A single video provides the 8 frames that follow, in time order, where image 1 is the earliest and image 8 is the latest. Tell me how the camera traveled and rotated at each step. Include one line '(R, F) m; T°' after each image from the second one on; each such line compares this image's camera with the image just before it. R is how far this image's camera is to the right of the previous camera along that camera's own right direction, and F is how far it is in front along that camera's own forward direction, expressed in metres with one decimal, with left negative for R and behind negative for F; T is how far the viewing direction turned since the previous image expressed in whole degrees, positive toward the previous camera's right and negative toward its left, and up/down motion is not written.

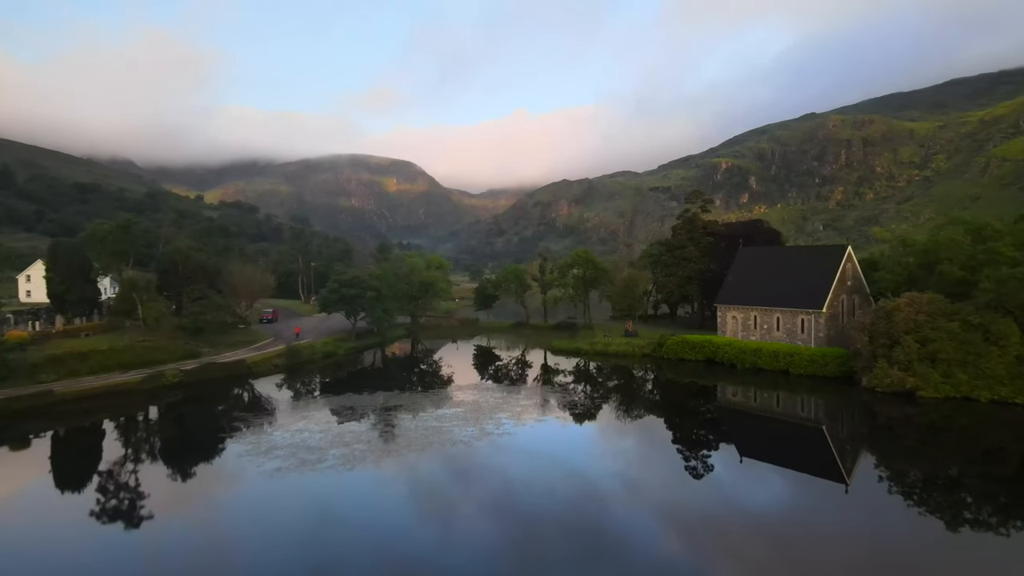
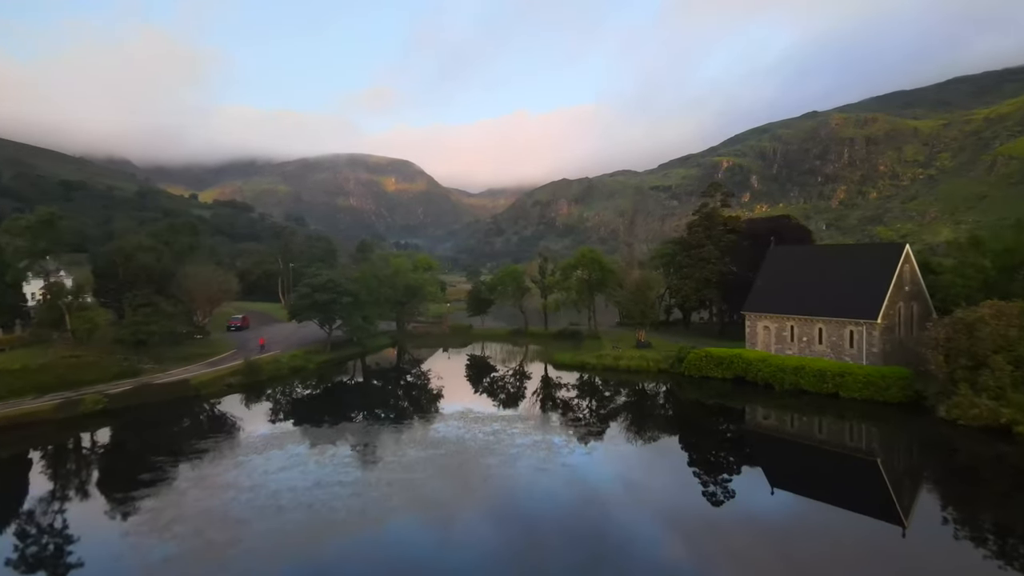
(+0.2, +5.7) m; 0°
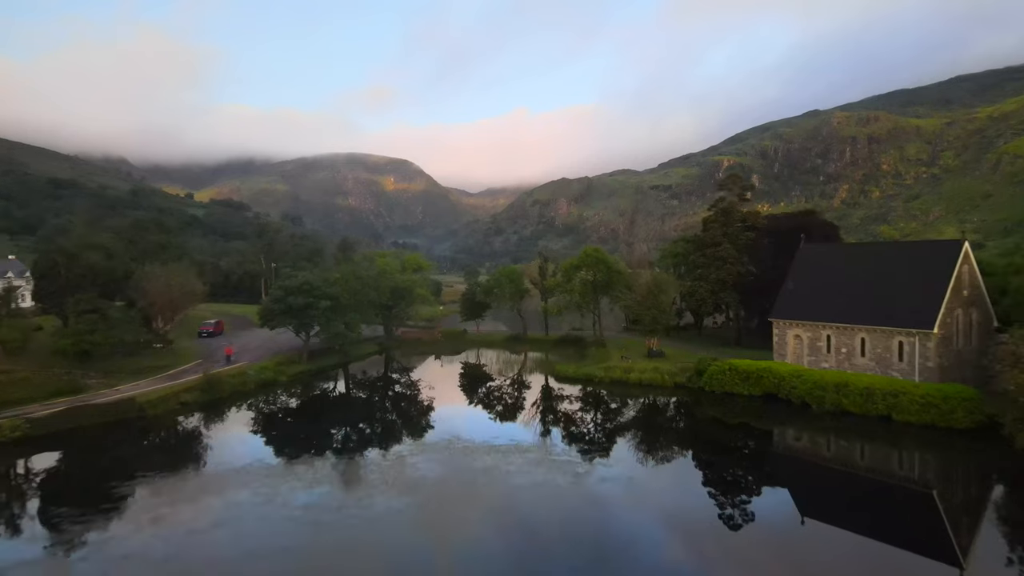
(+0.2, +4.2) m; 0°
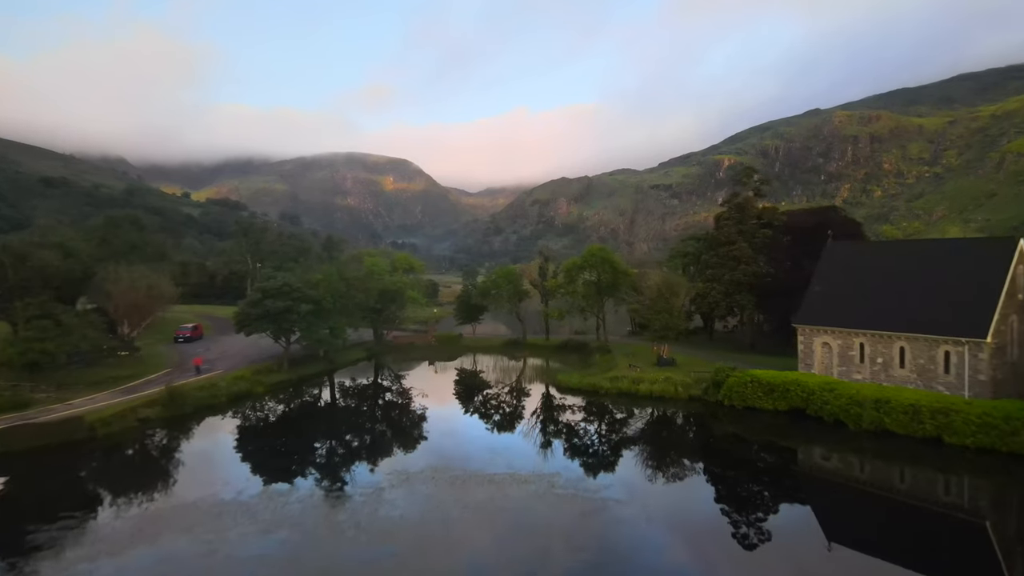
(+0.1, +3.0) m; 0°
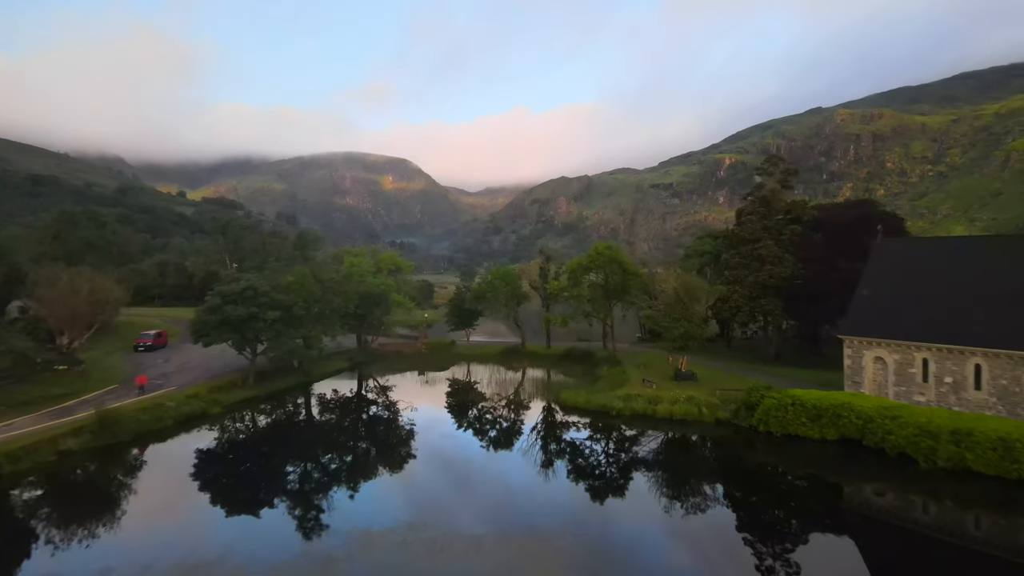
(+0.1, +4.3) m; 0°
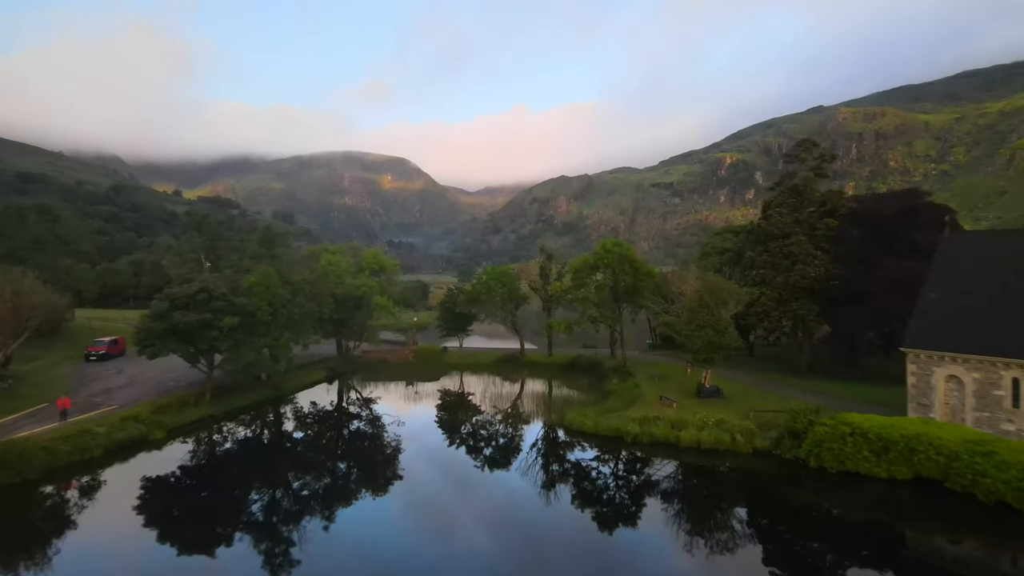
(+0.1, +4.2) m; 0°
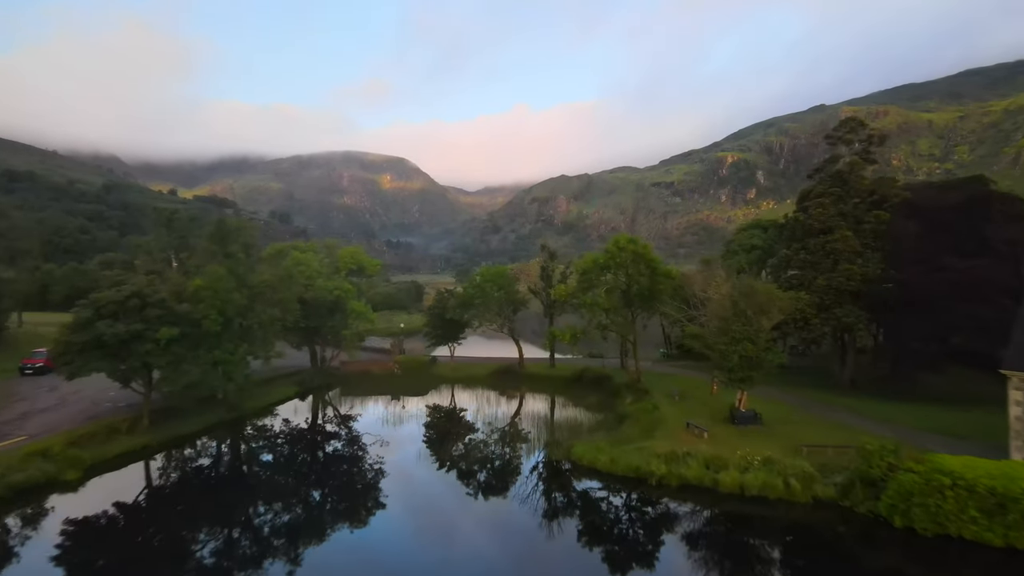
(+0.1, +4.4) m; 0°
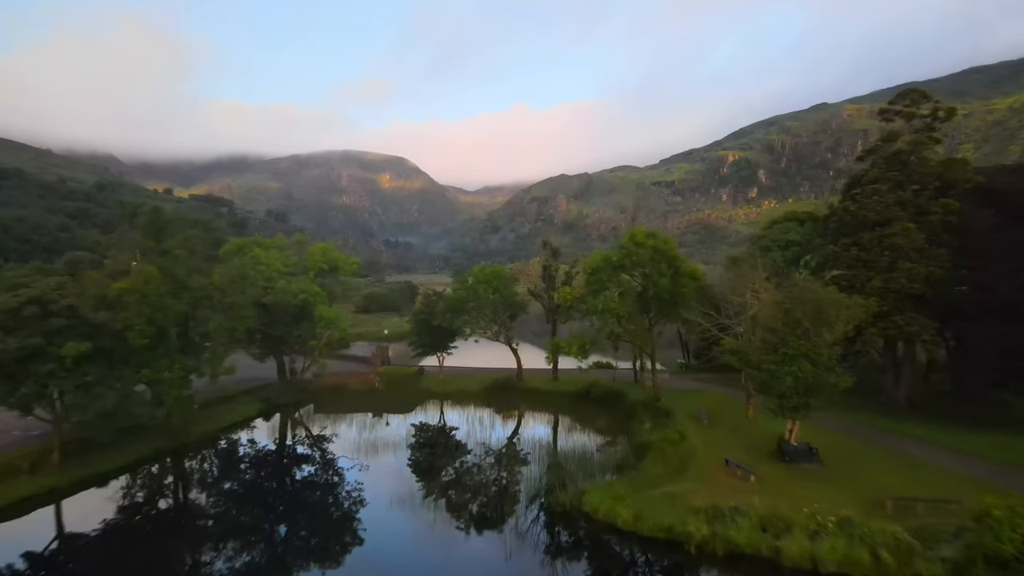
(+0.1, +4.2) m; 0°
